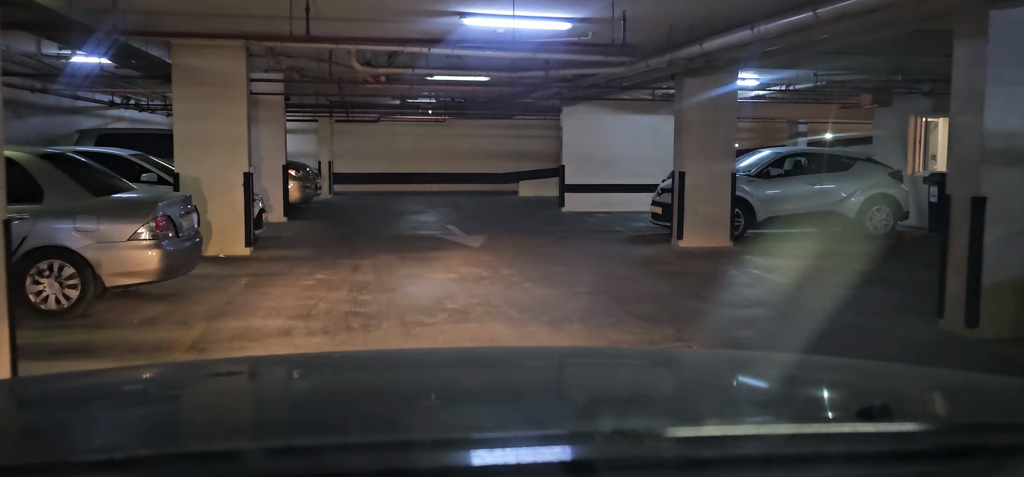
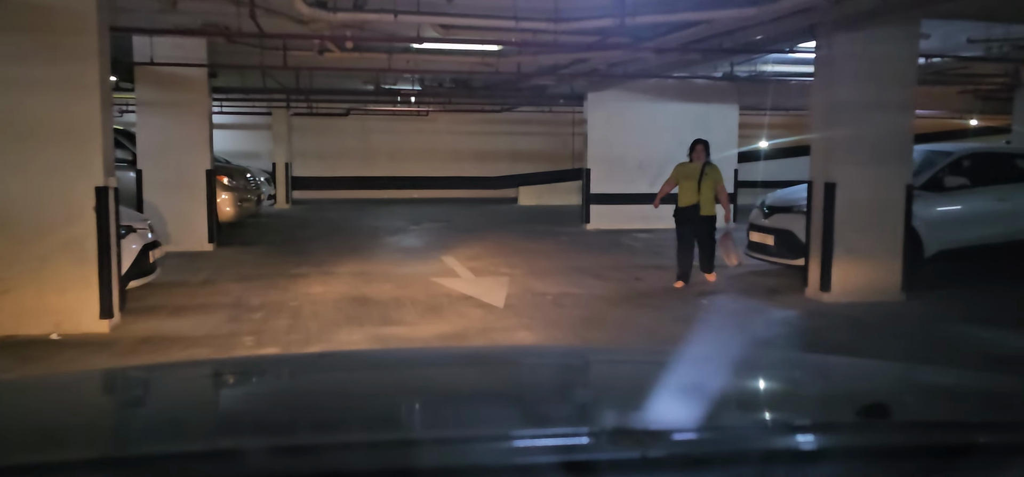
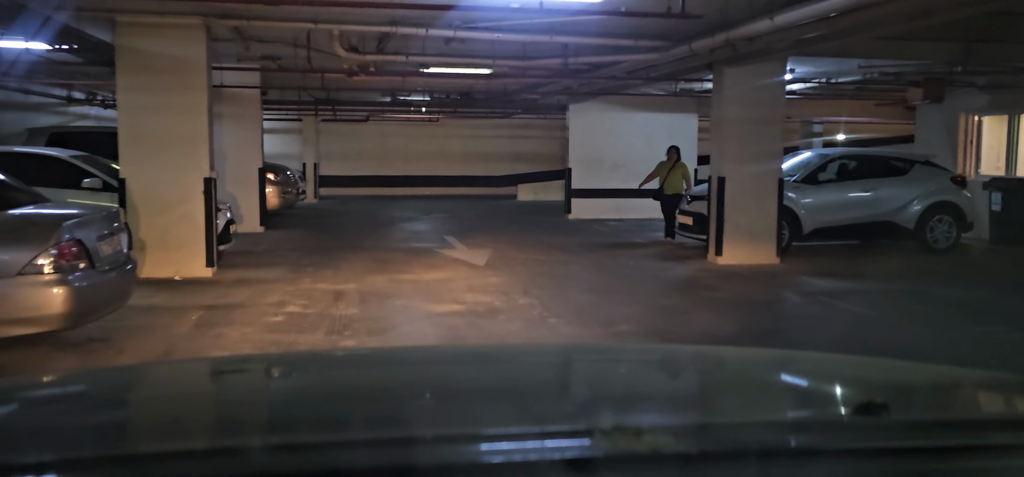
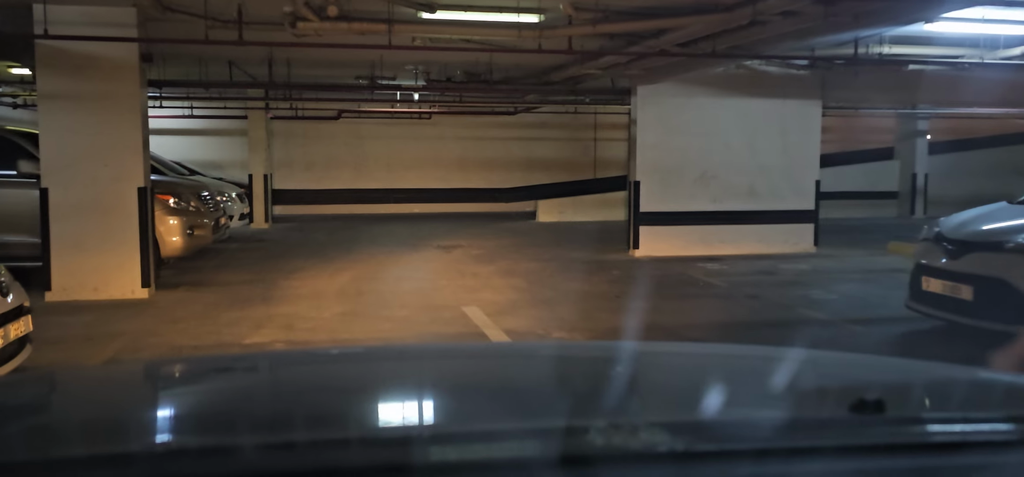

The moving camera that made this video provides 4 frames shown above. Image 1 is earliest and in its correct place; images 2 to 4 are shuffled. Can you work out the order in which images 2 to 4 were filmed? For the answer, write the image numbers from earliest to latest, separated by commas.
3, 2, 4
